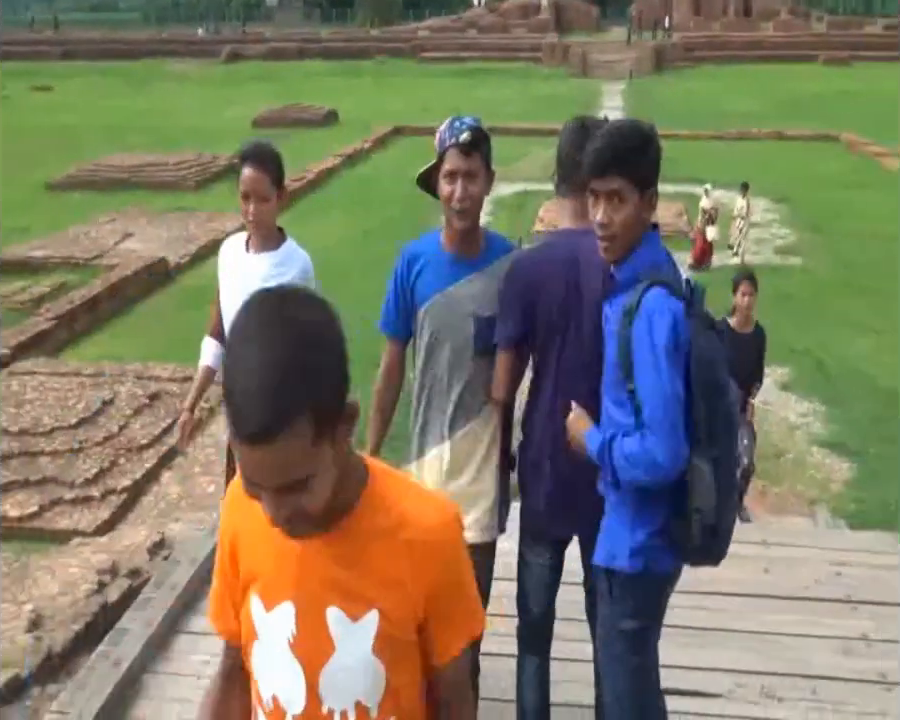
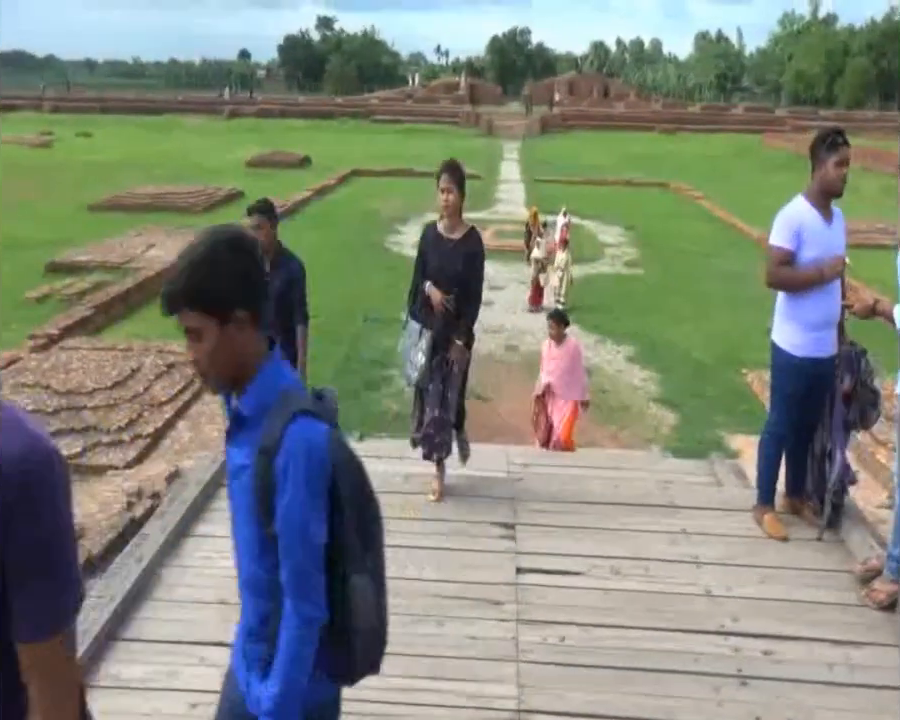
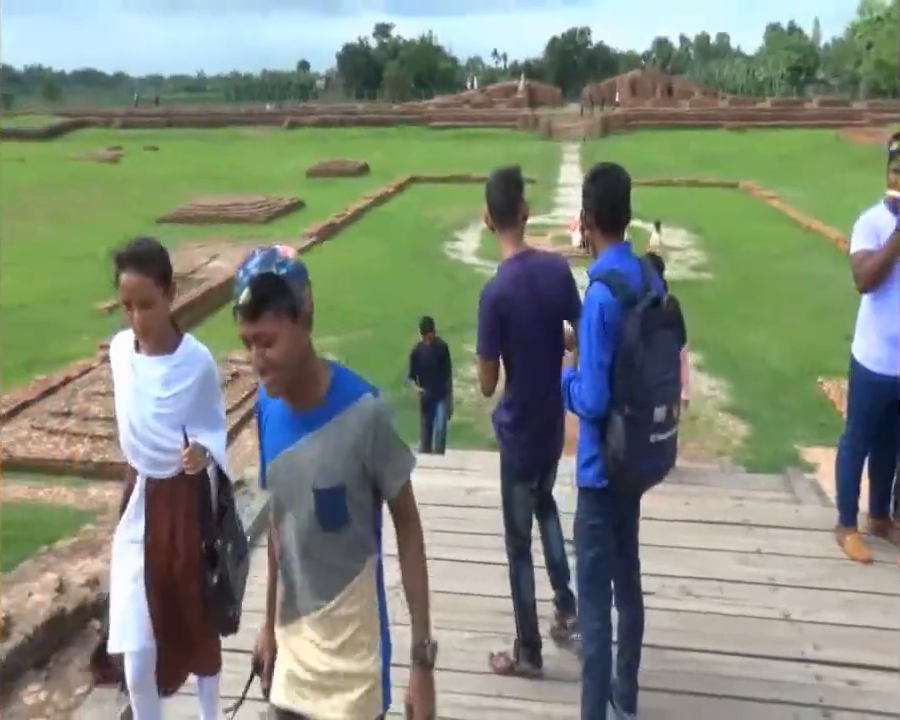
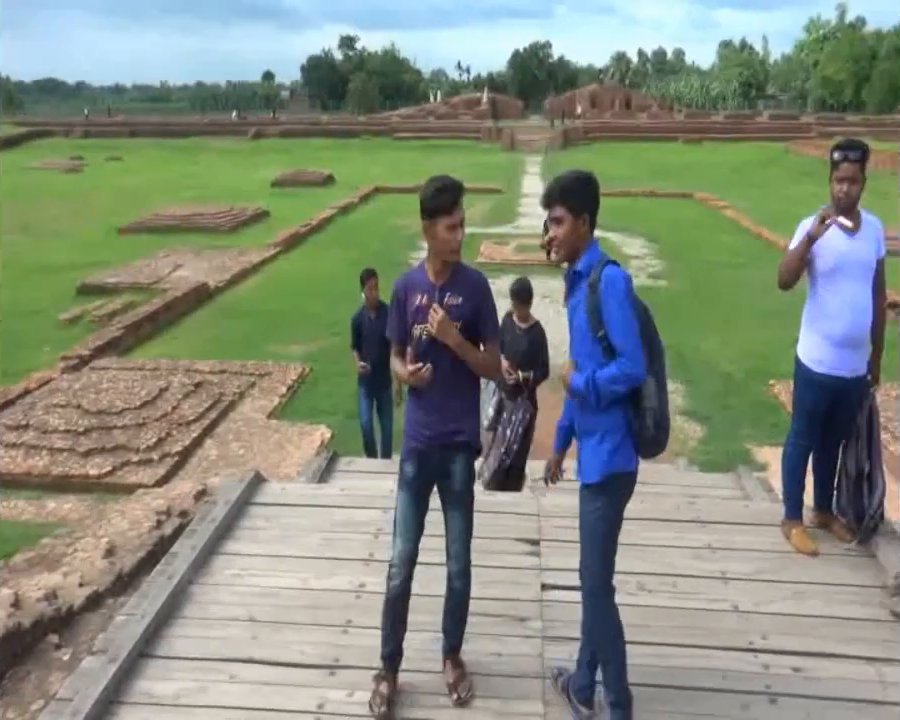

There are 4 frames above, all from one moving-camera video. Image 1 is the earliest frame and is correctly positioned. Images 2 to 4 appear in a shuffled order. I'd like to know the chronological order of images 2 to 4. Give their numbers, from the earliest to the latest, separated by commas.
3, 4, 2
